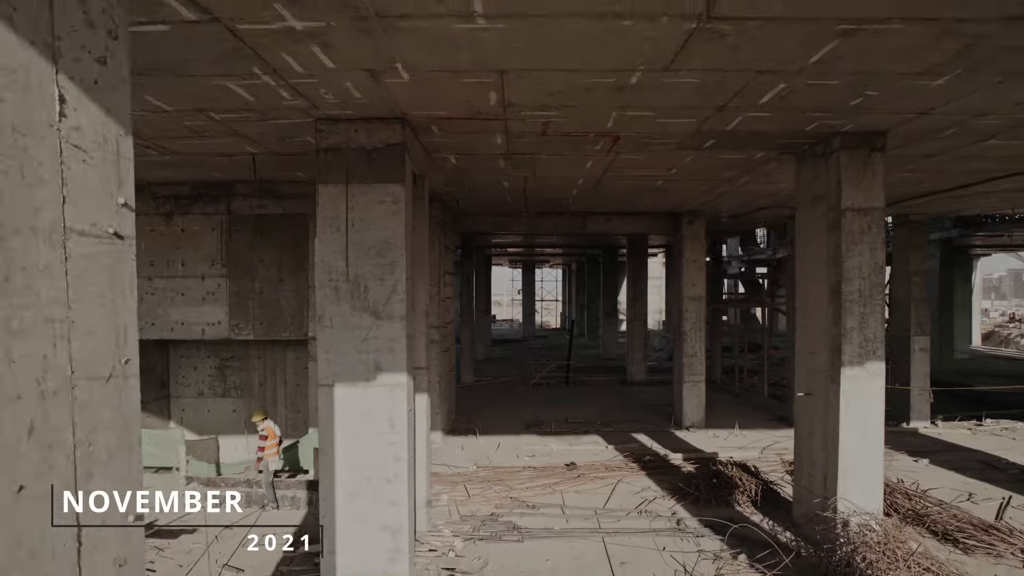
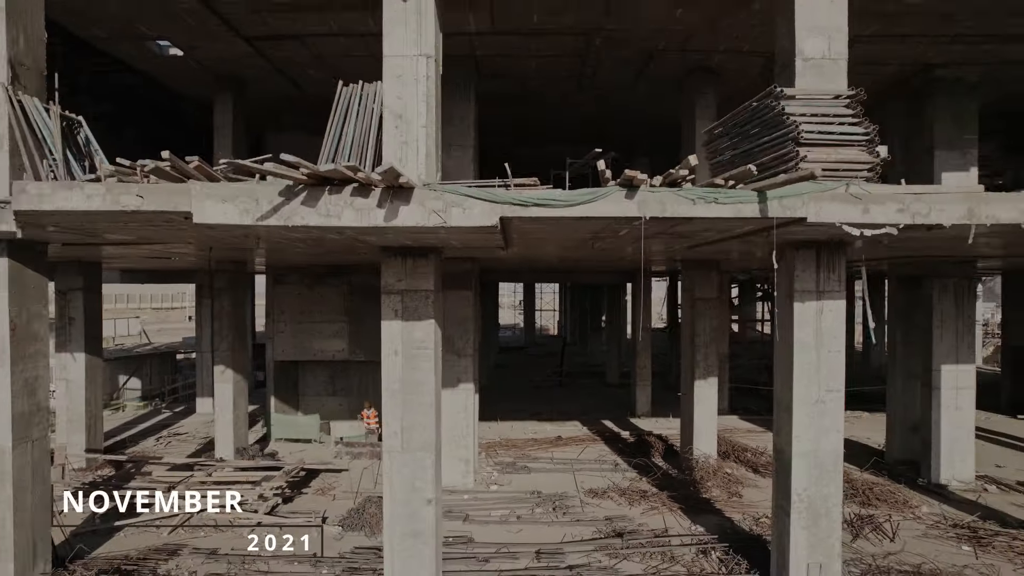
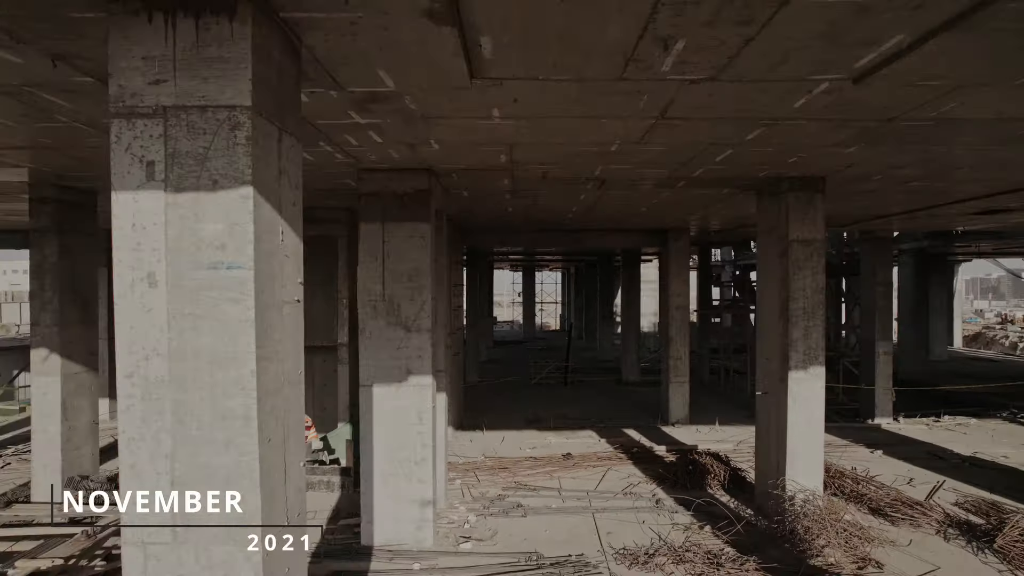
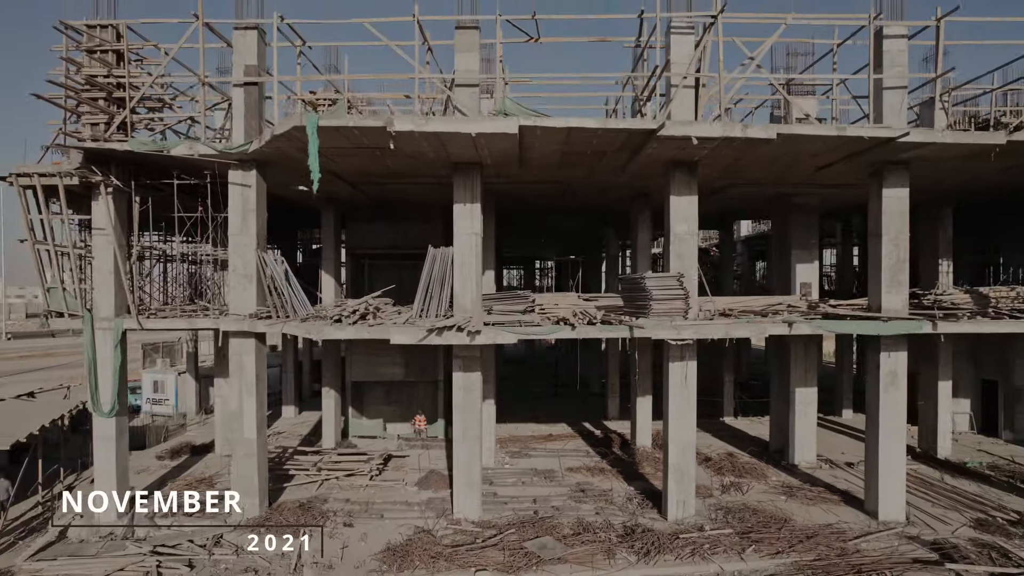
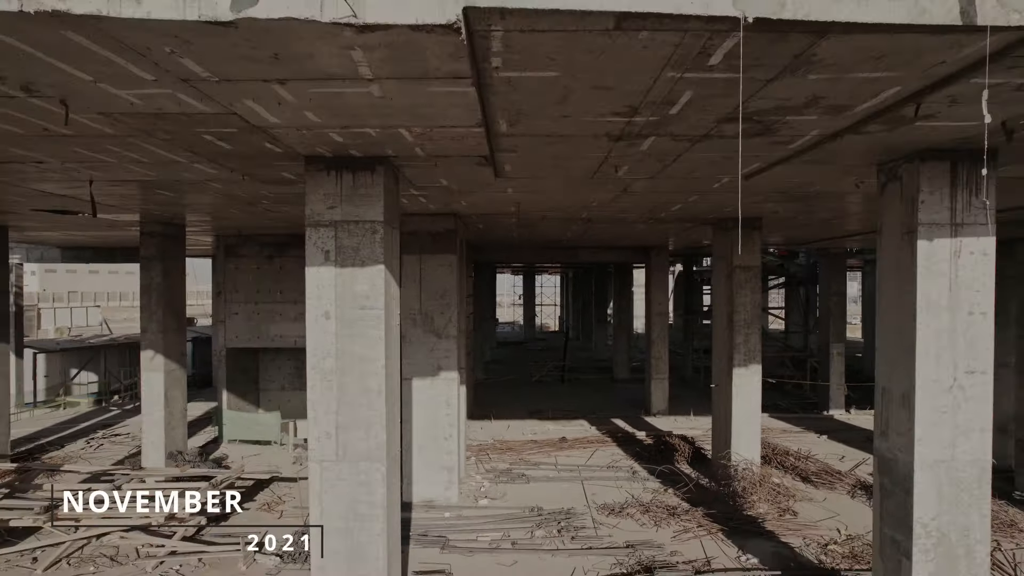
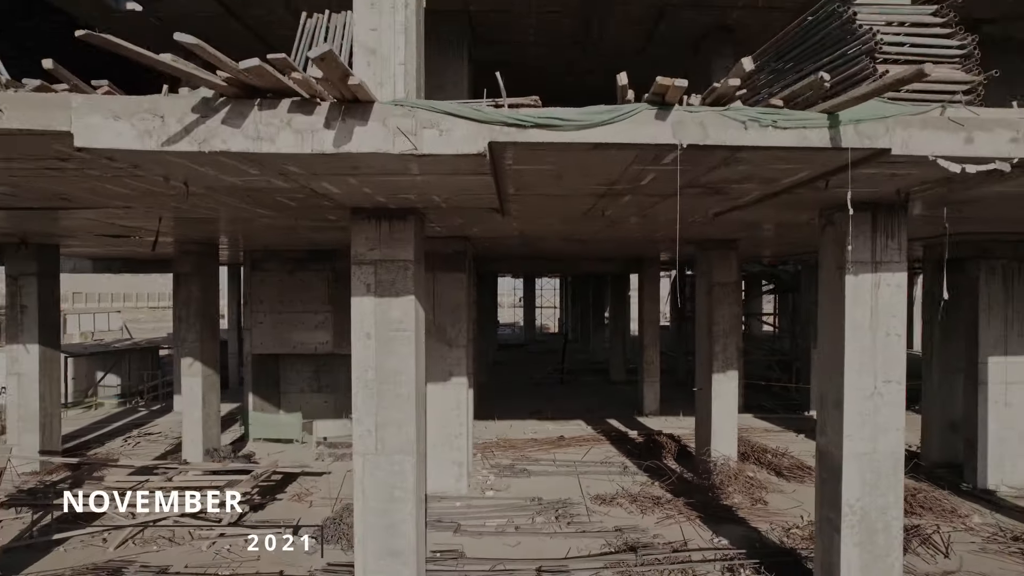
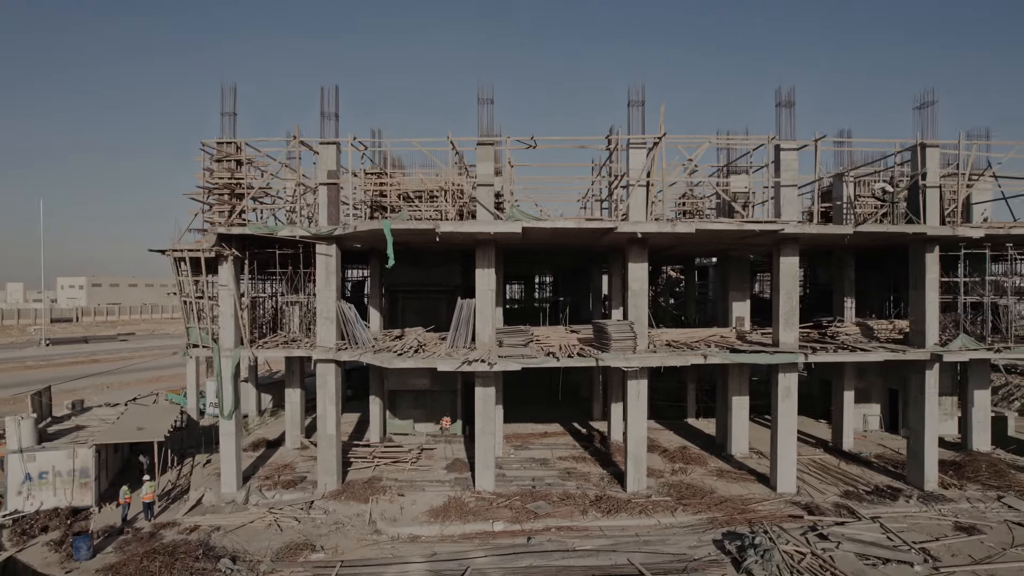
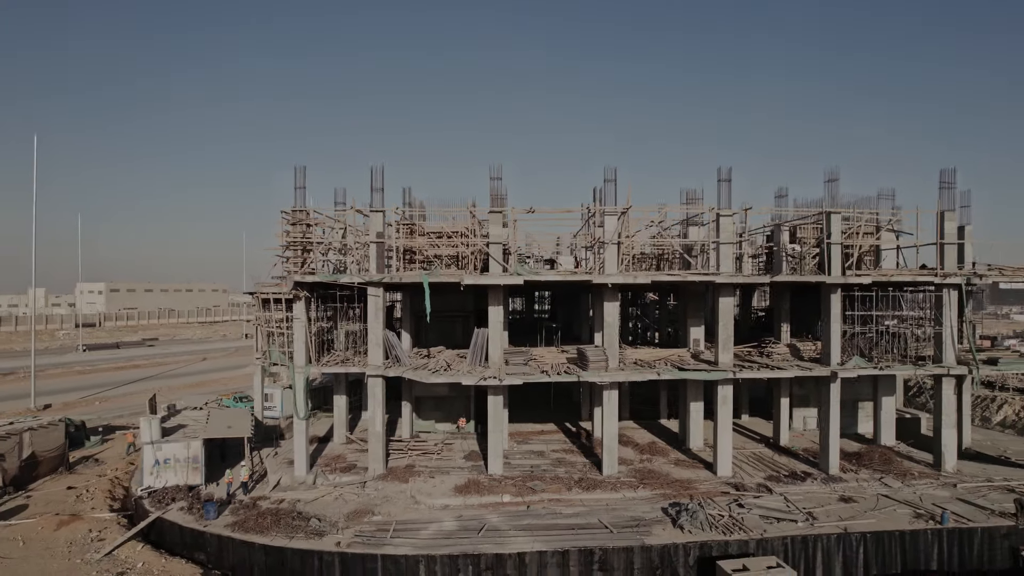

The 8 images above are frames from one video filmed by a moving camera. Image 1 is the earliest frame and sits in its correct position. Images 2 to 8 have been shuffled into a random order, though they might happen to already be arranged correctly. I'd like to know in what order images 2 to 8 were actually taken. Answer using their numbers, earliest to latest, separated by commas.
3, 5, 6, 2, 4, 7, 8
